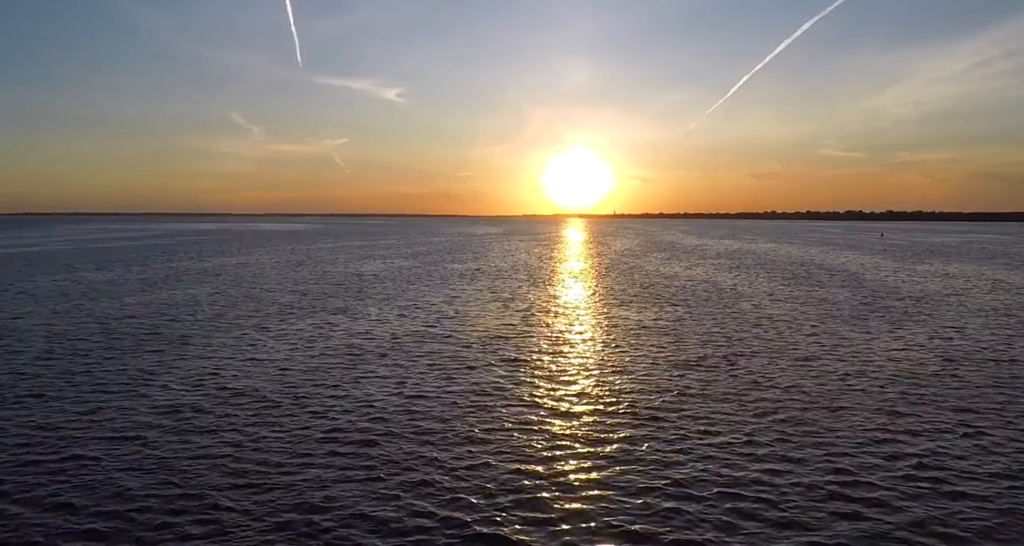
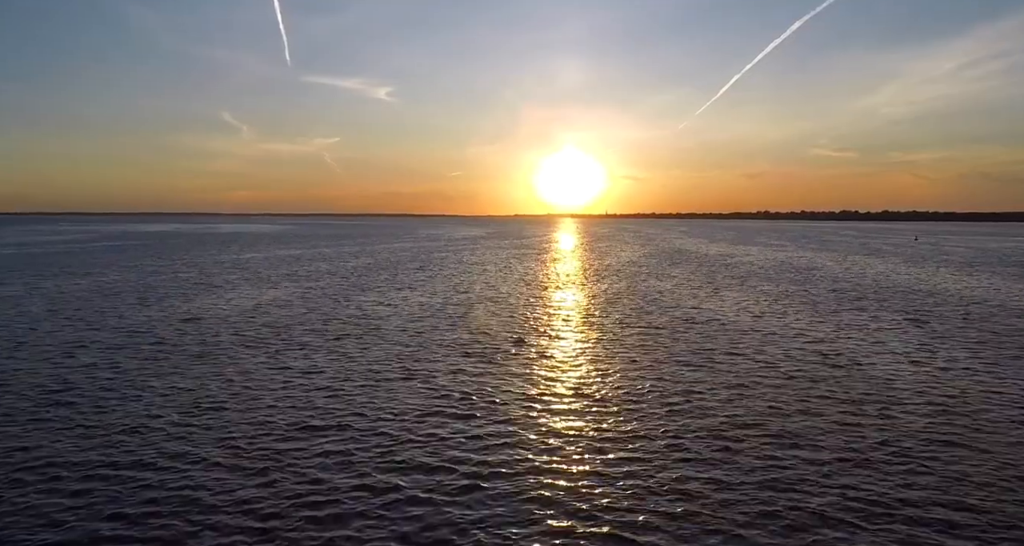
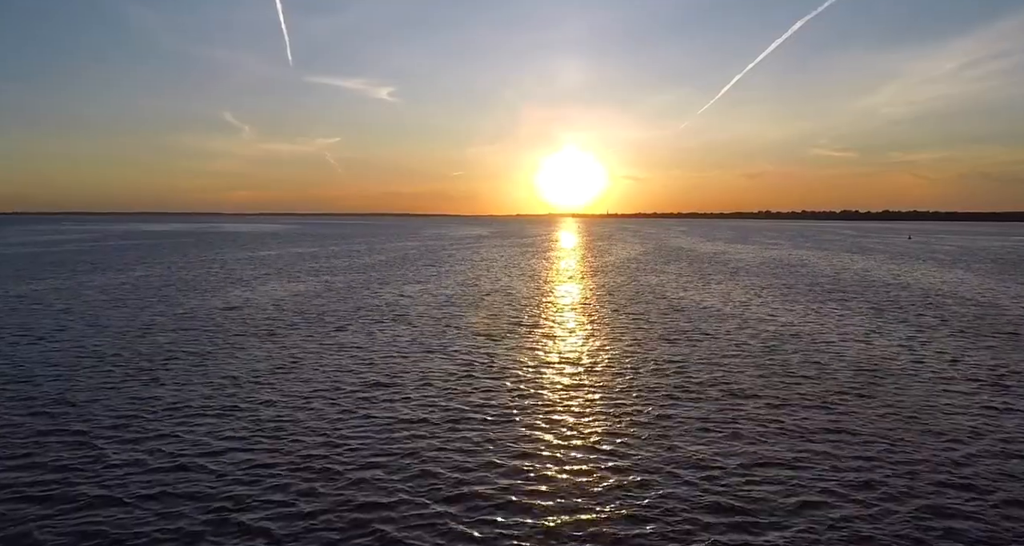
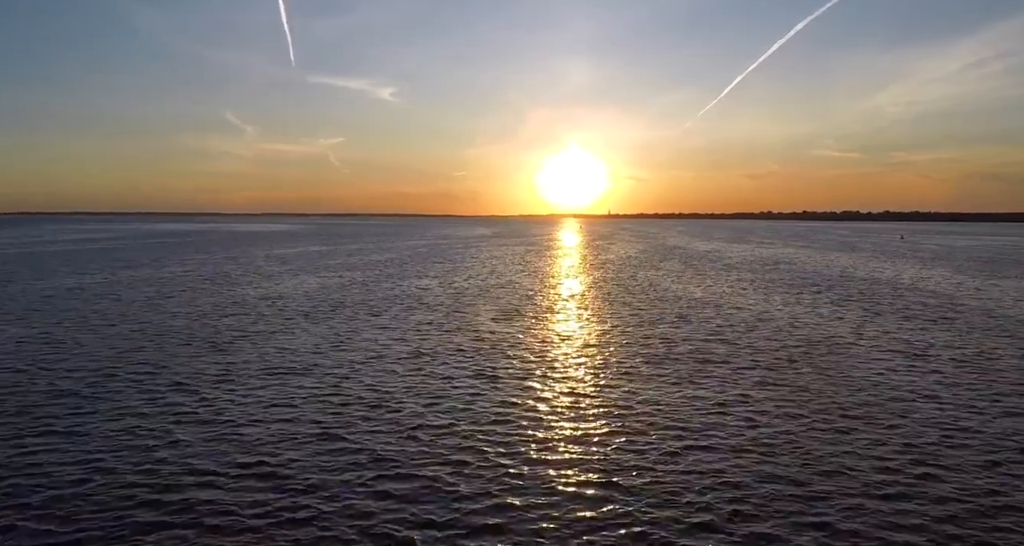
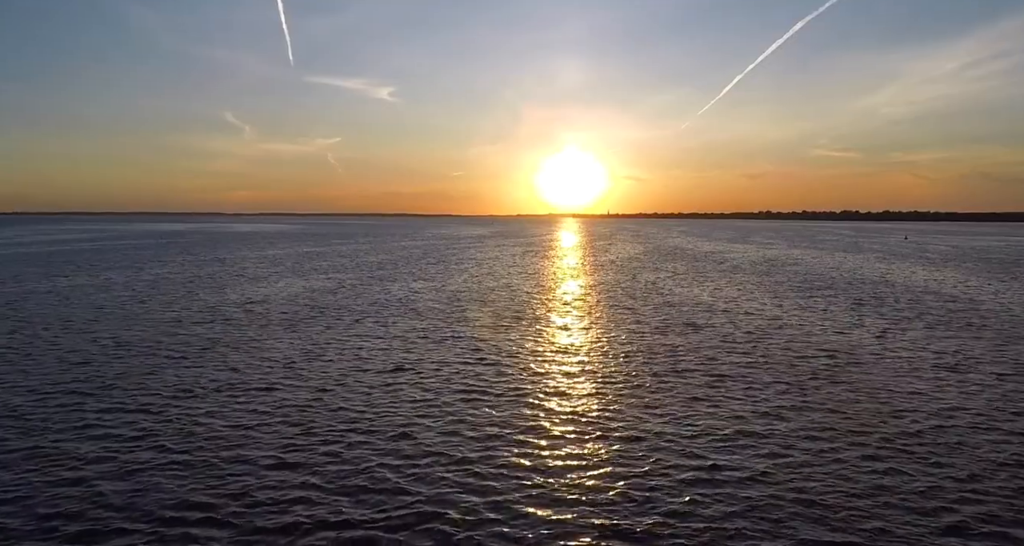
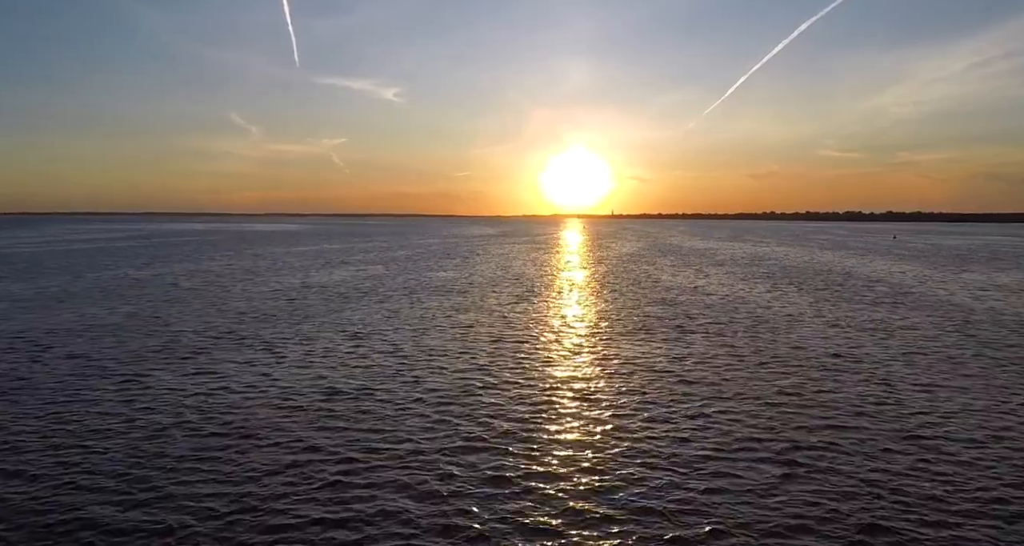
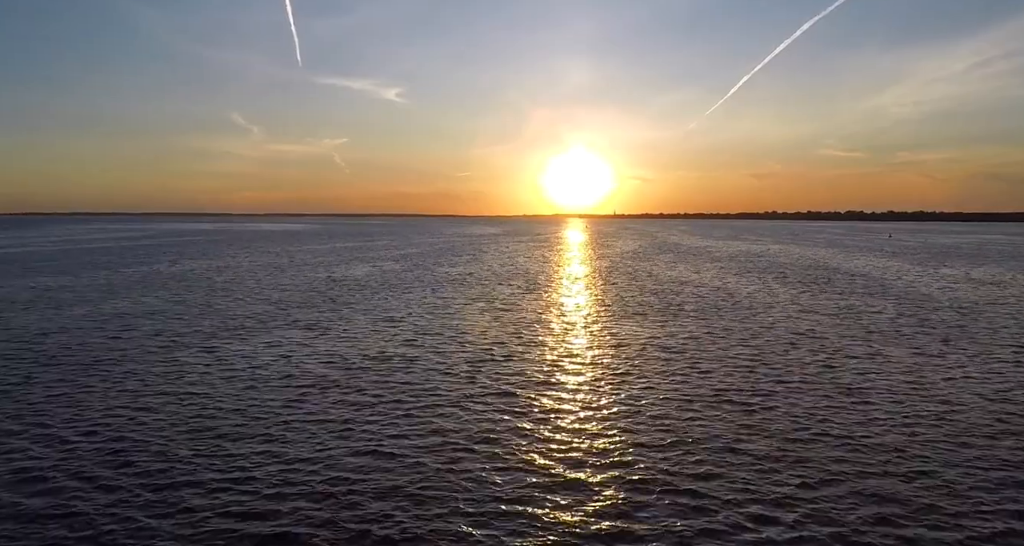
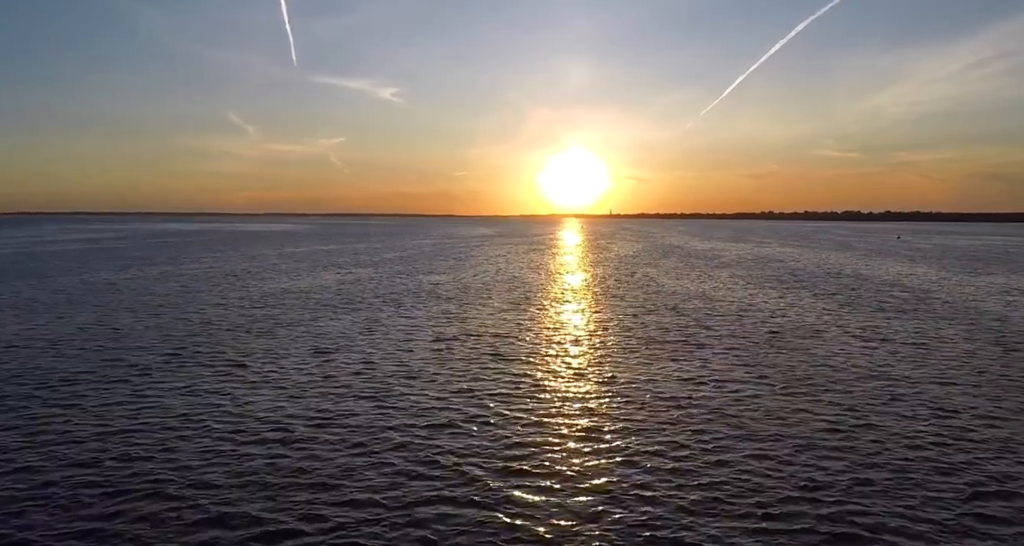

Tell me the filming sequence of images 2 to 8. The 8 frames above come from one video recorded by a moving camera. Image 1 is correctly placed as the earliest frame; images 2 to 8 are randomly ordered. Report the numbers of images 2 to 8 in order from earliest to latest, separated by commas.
7, 6, 8, 4, 5, 3, 2
